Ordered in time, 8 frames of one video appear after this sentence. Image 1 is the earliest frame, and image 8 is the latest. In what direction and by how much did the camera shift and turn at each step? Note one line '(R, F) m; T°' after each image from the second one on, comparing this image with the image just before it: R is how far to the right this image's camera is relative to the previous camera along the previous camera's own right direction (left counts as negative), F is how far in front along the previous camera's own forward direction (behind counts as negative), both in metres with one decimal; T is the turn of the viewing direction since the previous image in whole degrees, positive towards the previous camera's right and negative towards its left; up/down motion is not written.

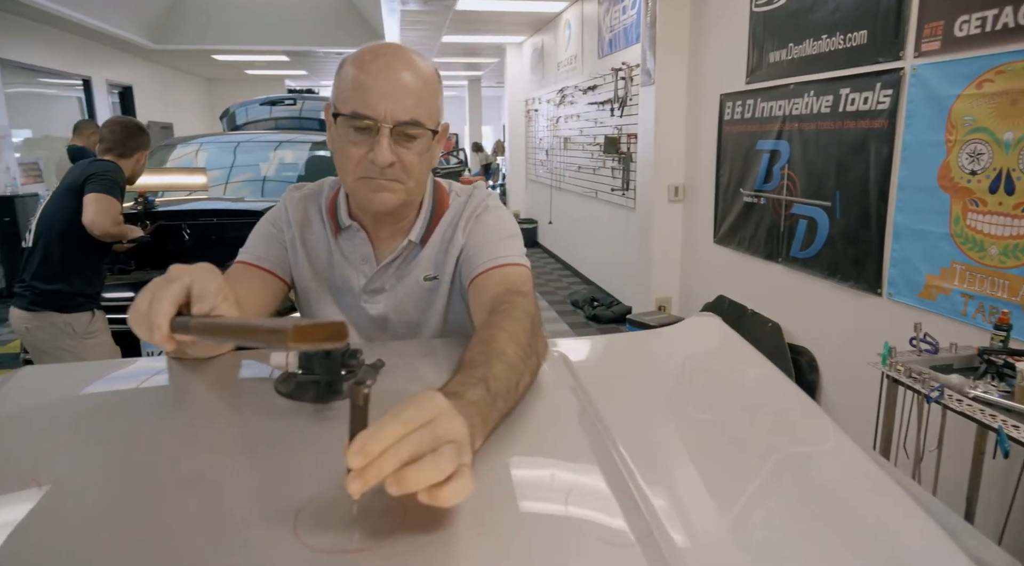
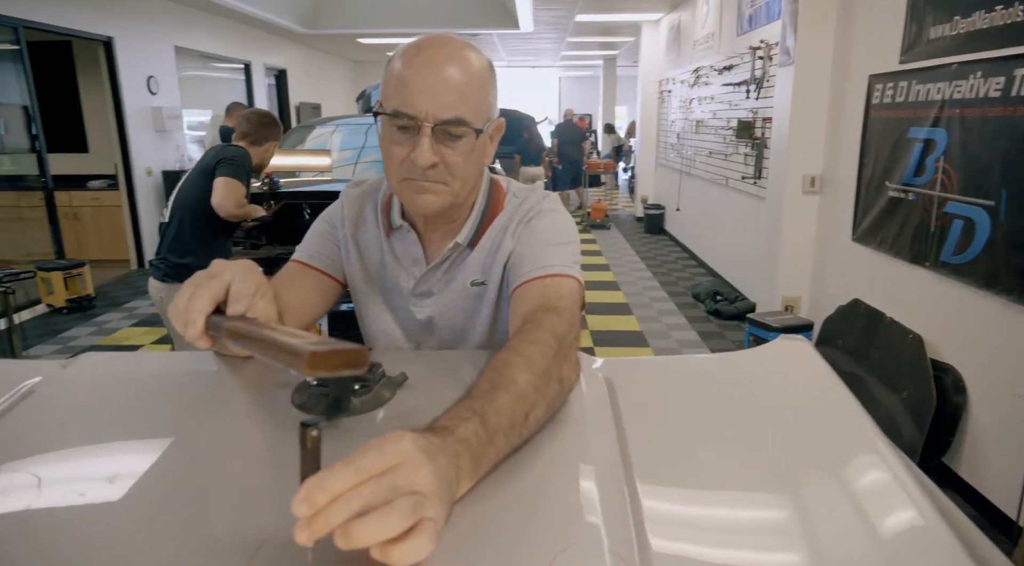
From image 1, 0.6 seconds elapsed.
(+0.1, +0.1) m; -11°
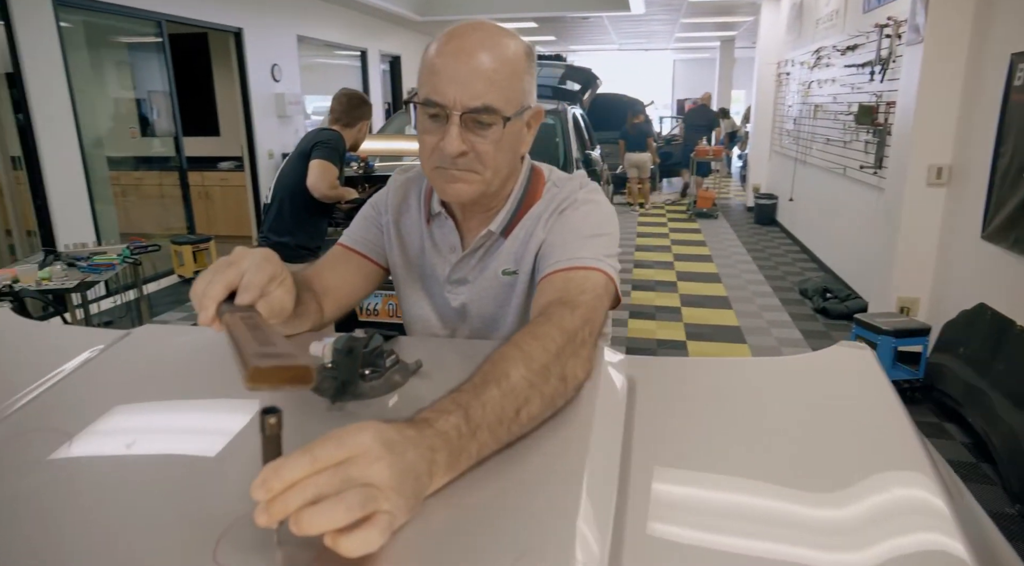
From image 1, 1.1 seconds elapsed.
(+0.1, 0.0) m; -9°
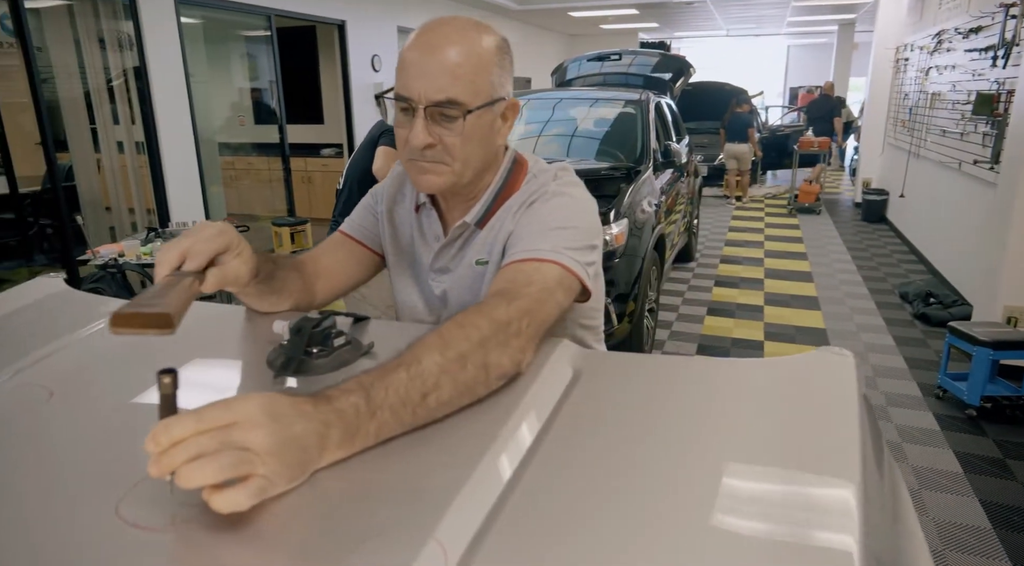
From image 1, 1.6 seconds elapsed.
(+0.2, 0.0) m; -9°
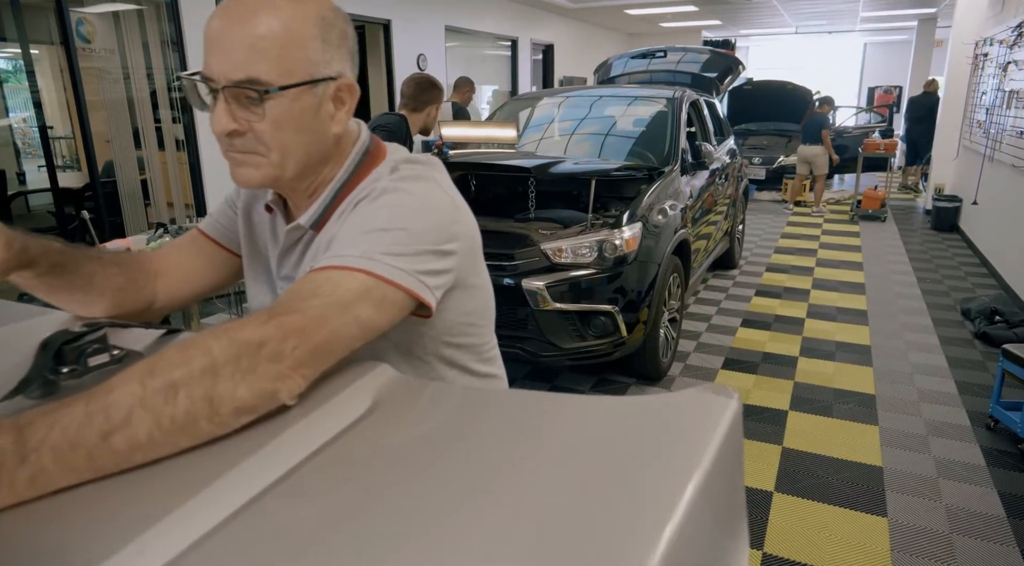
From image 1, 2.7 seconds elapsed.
(+0.3, +0.2) m; -5°
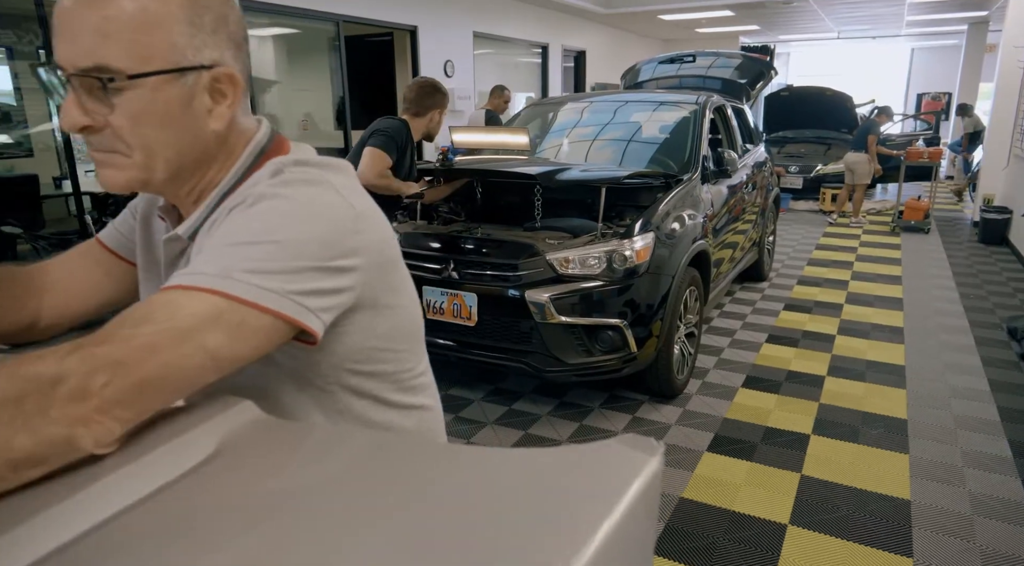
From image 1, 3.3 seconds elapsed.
(+0.1, +0.1) m; -3°
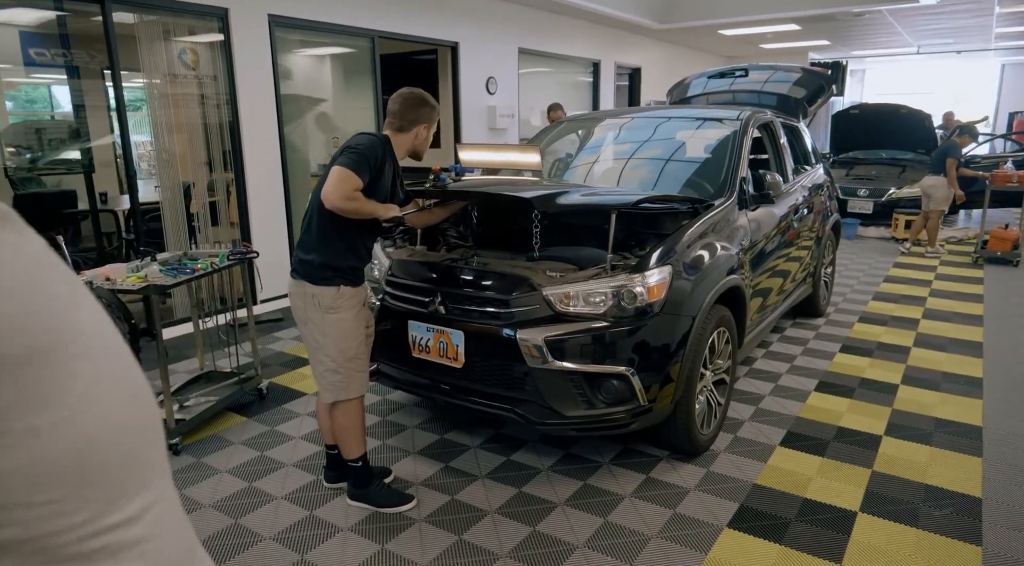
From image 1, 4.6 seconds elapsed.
(+0.3, +0.4) m; -5°
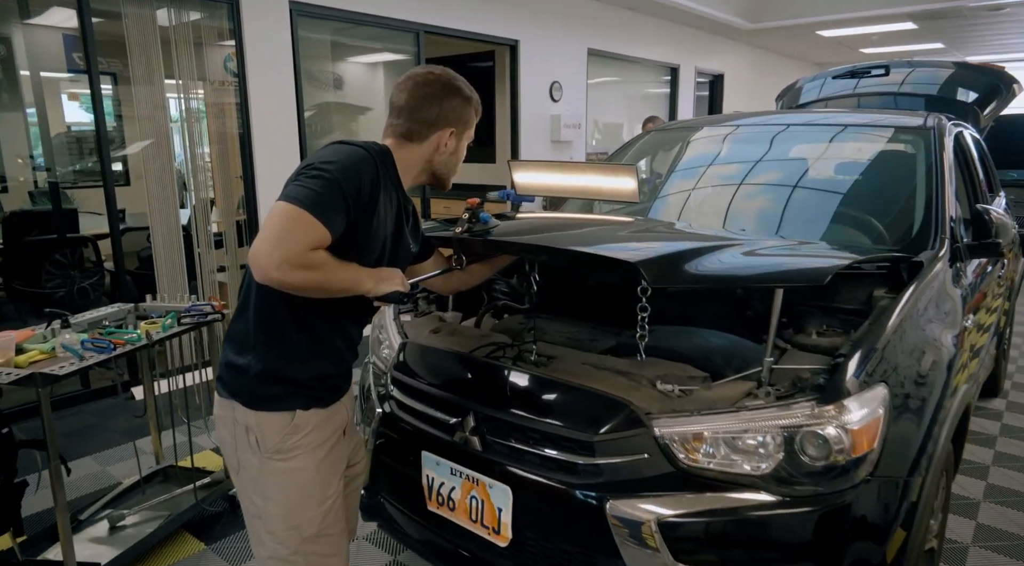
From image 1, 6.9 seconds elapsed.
(-0.1, +1.1) m; -5°
